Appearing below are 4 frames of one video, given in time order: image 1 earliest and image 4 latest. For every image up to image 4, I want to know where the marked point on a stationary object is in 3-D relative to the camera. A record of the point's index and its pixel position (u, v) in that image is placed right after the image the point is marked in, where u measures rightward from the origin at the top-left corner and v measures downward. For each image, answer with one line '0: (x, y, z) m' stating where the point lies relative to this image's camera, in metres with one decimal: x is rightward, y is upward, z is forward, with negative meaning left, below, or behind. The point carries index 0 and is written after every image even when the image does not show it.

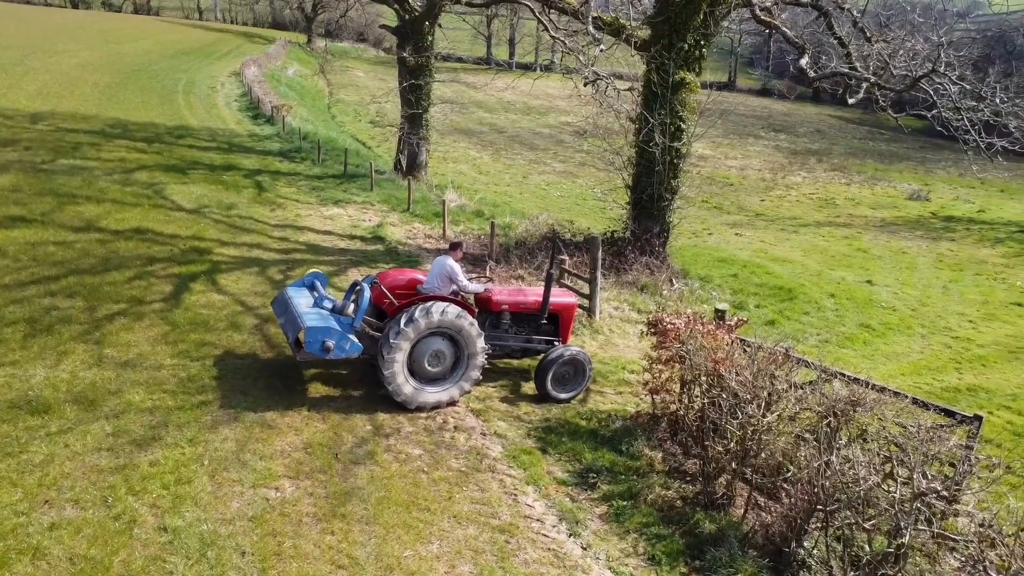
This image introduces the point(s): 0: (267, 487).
0: (-1.6, -1.3, +5.3) m
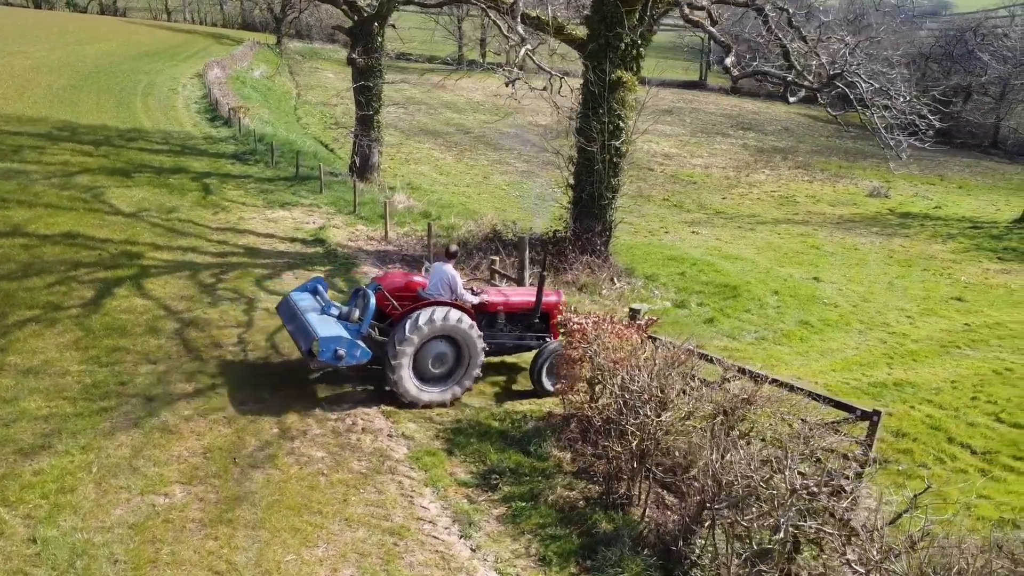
0: (-2.3, -1.3, +5.3) m
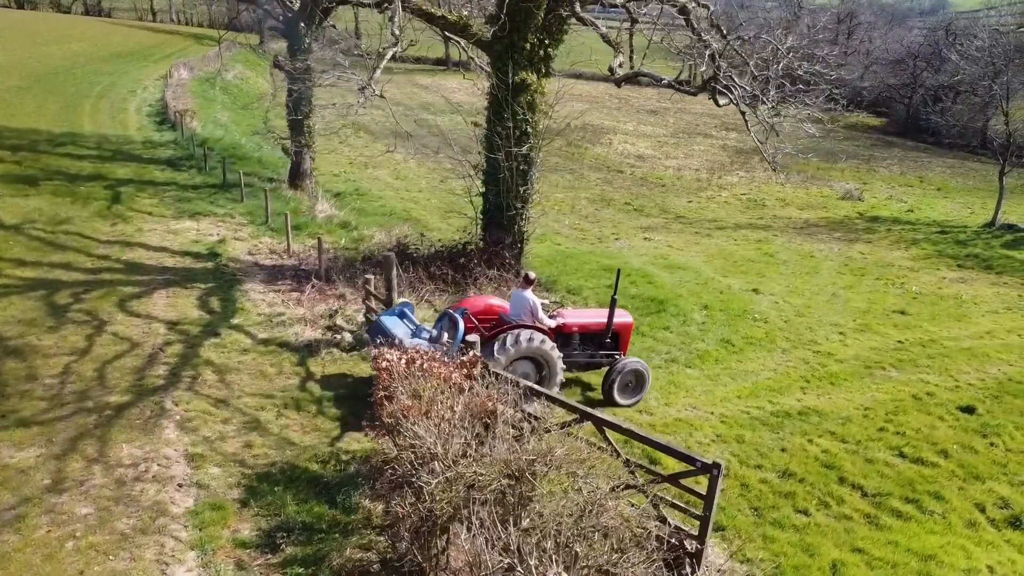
0: (-3.7, -1.6, +4.6) m
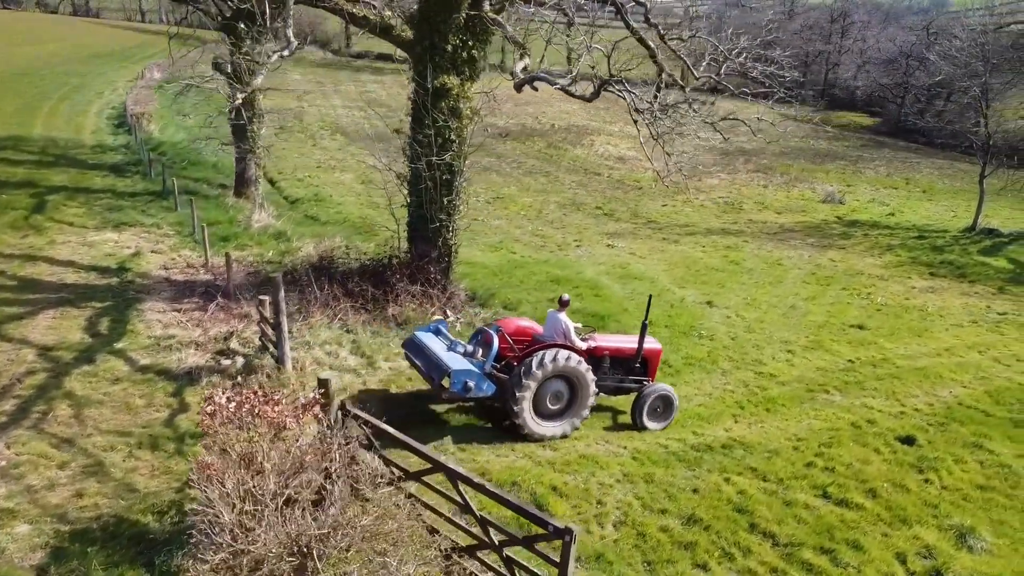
0: (-4.7, -1.8, +3.9) m
